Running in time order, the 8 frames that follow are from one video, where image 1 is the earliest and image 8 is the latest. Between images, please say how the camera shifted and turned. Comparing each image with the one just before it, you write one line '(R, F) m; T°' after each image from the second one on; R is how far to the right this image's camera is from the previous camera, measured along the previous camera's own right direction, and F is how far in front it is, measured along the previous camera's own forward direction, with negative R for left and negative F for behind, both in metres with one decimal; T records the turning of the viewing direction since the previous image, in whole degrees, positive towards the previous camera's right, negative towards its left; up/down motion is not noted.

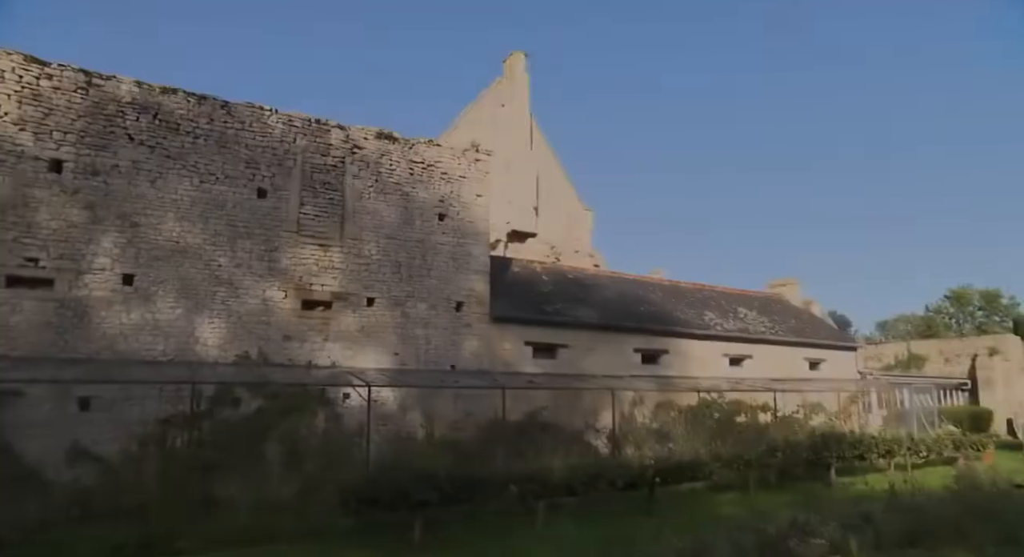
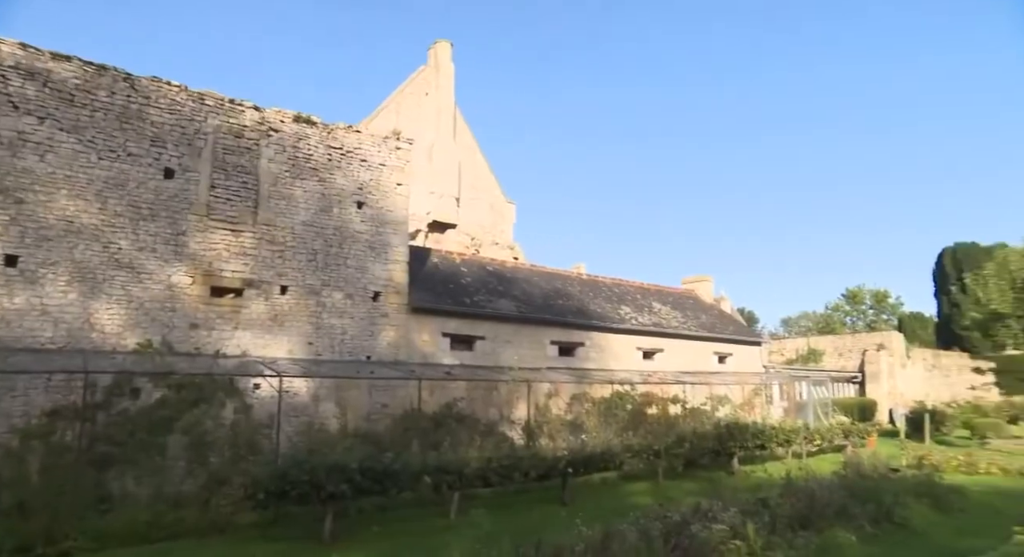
(+1.0, 0.0) m; +6°
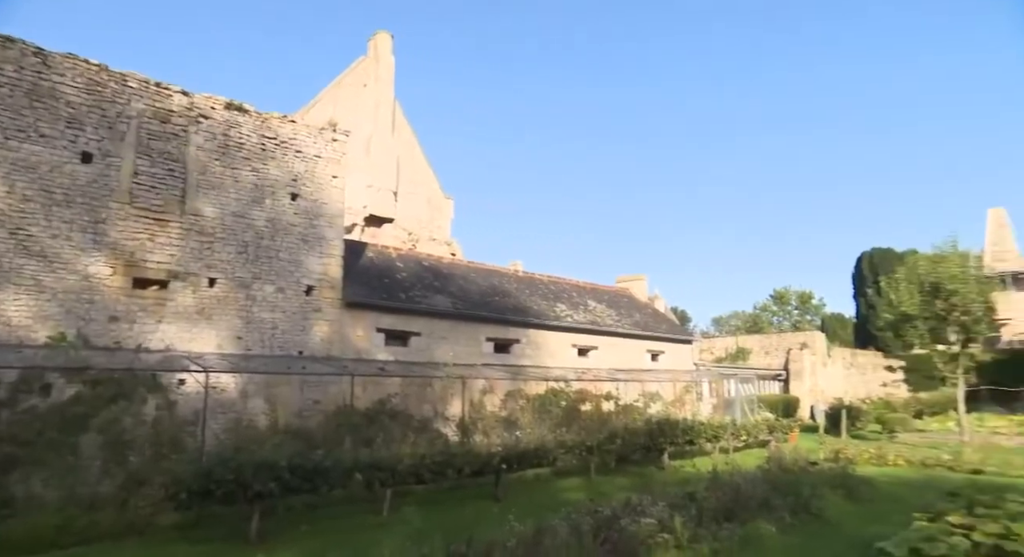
(+1.1, 0.0) m; +5°
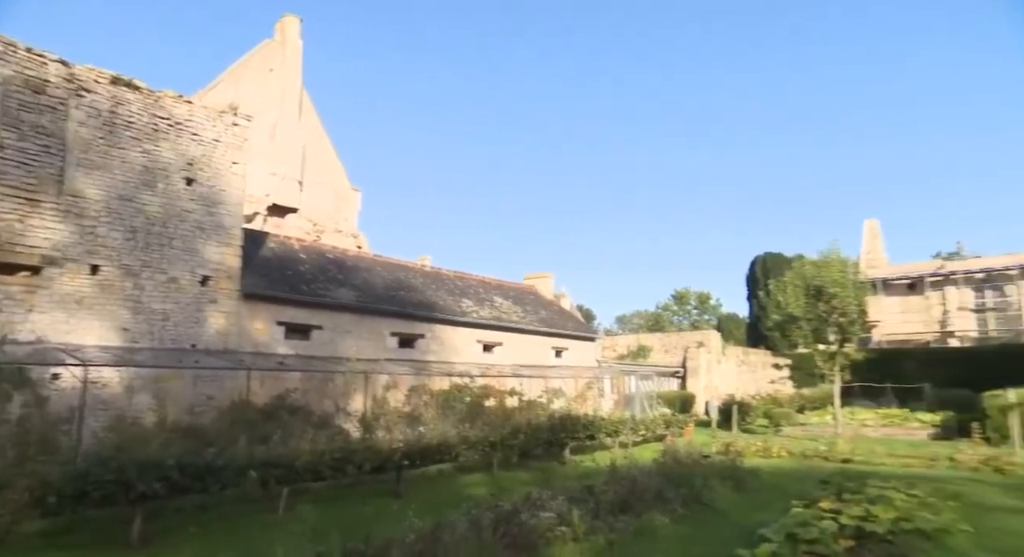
(+1.9, -0.1) m; +7°
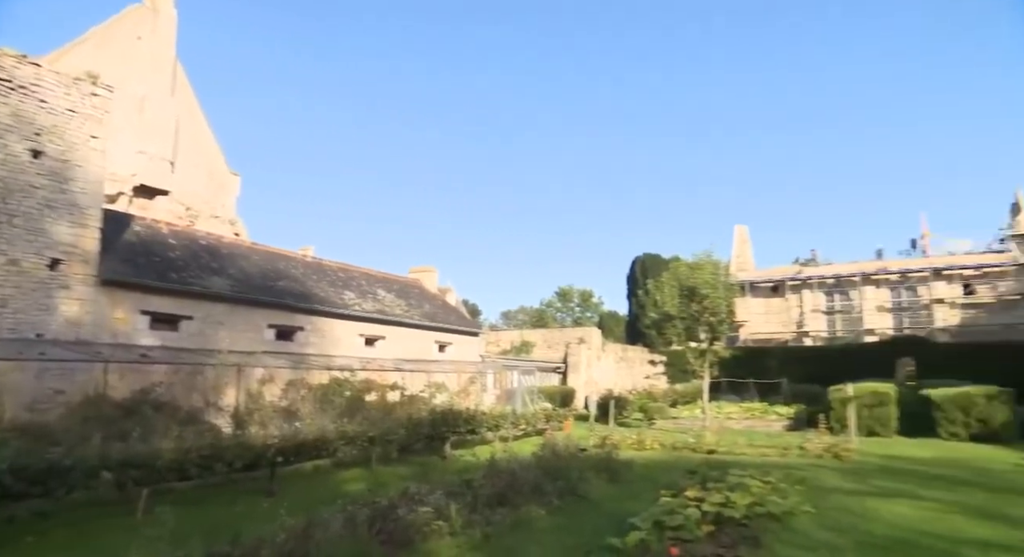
(+2.6, -0.1) m; +9°
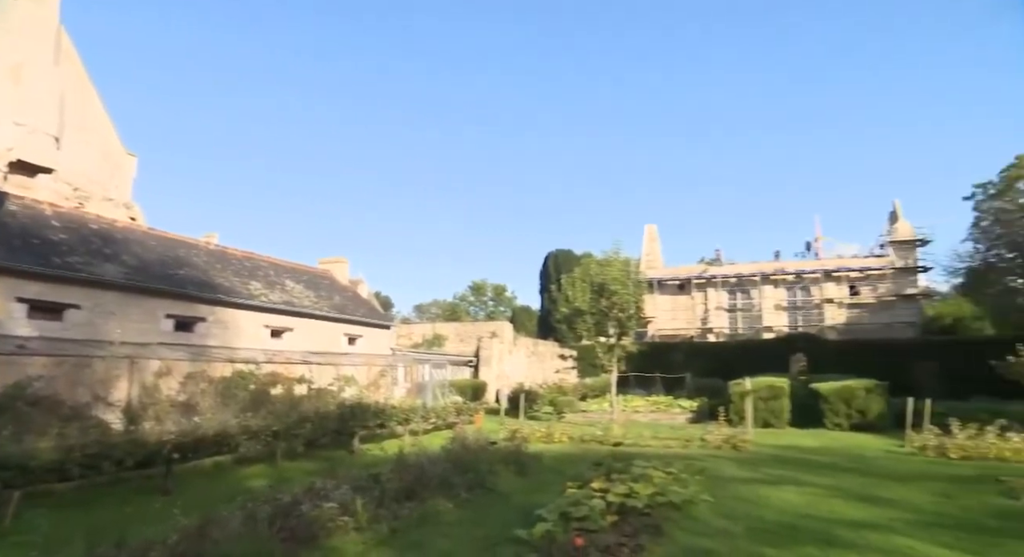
(+2.0, -0.1) m; +6°
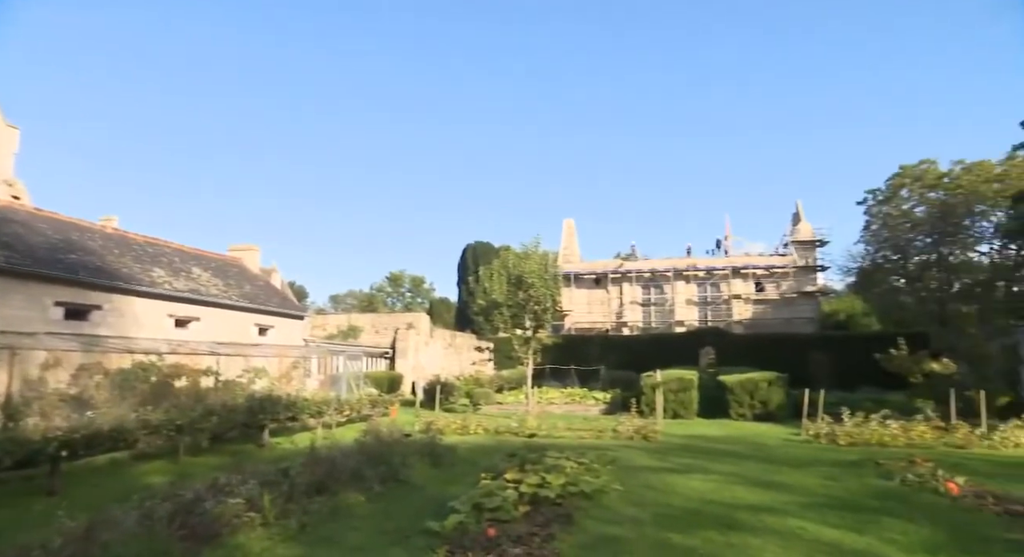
(+1.7, 0.0) m; +6°
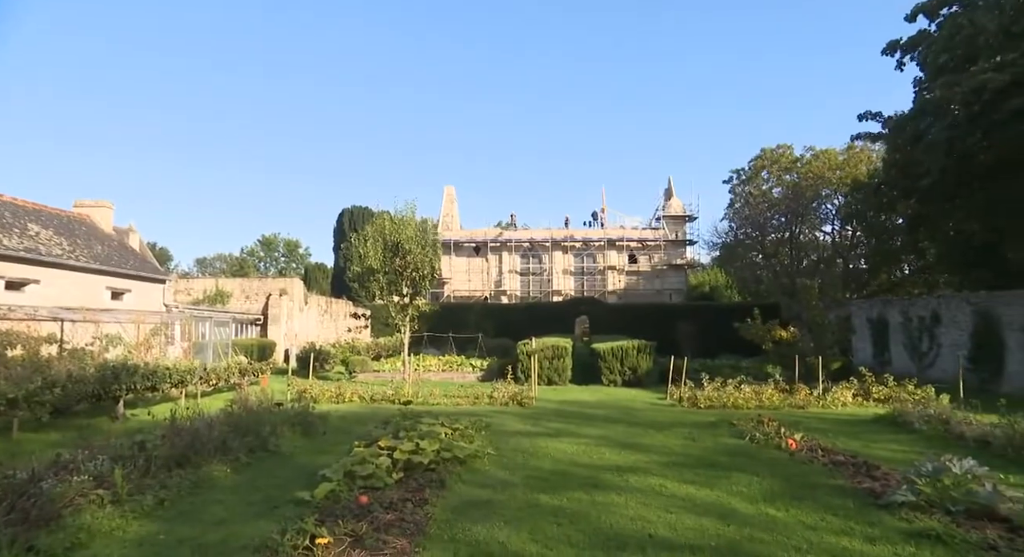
(+2.2, 0.0) m; +9°
